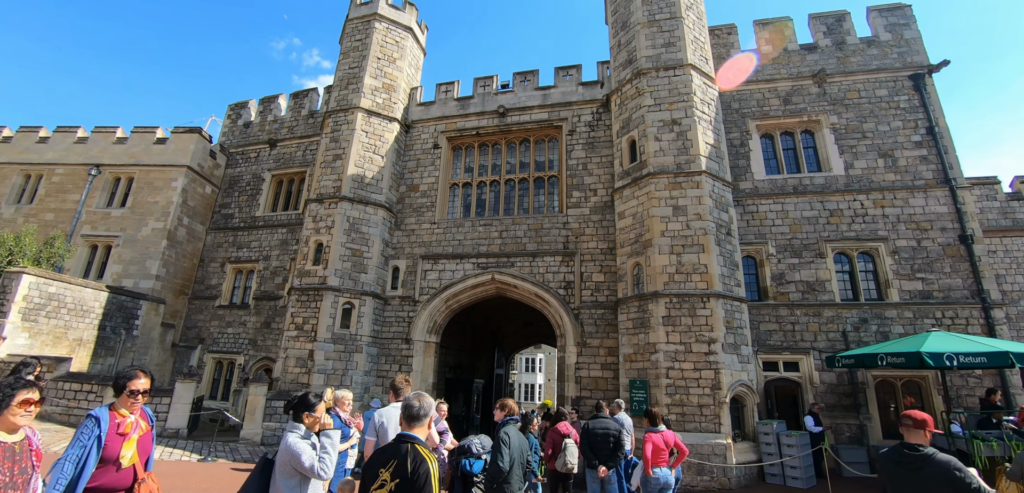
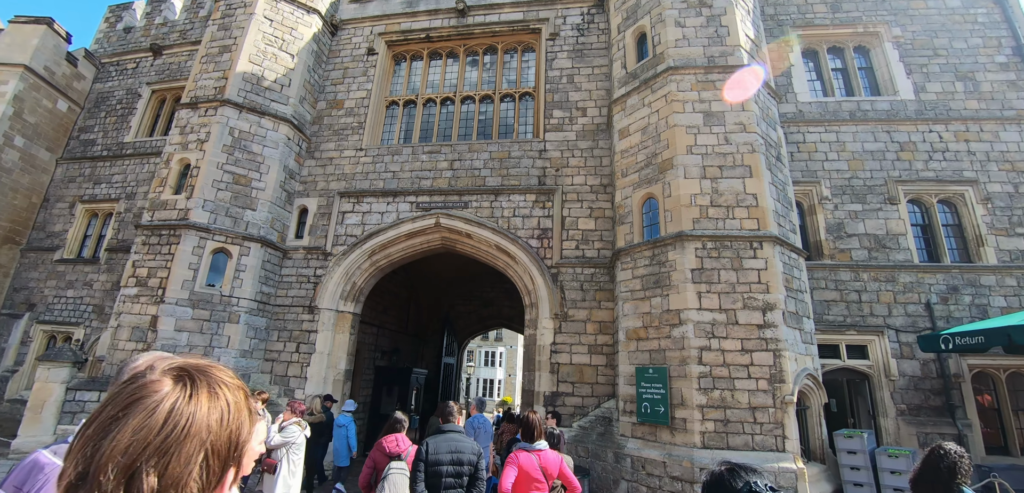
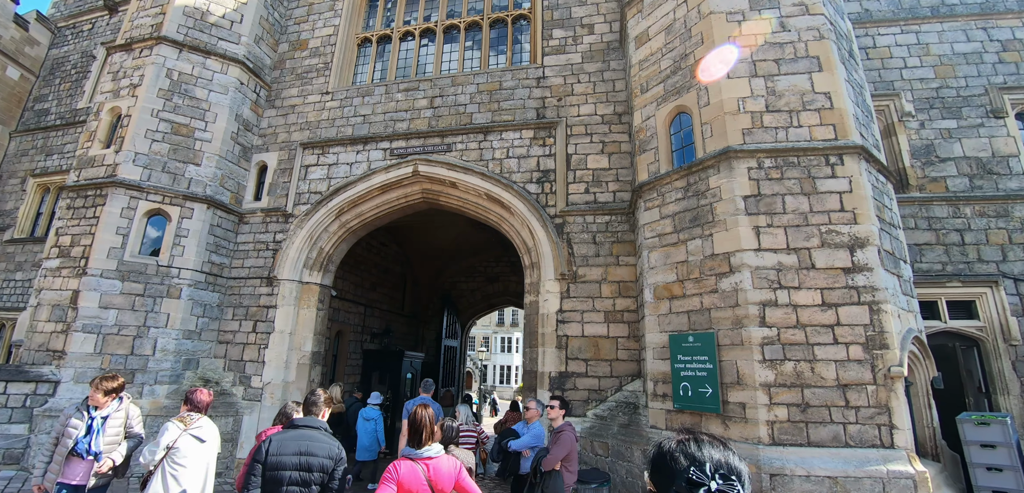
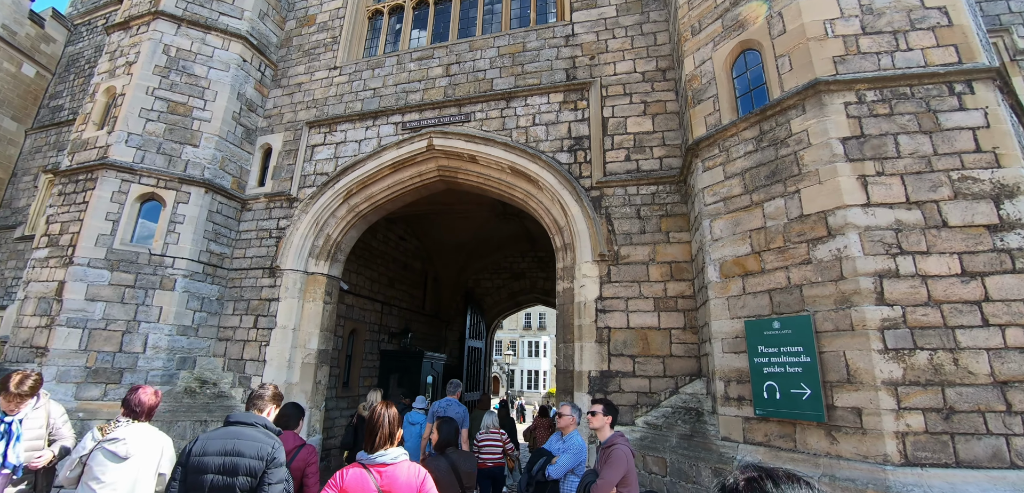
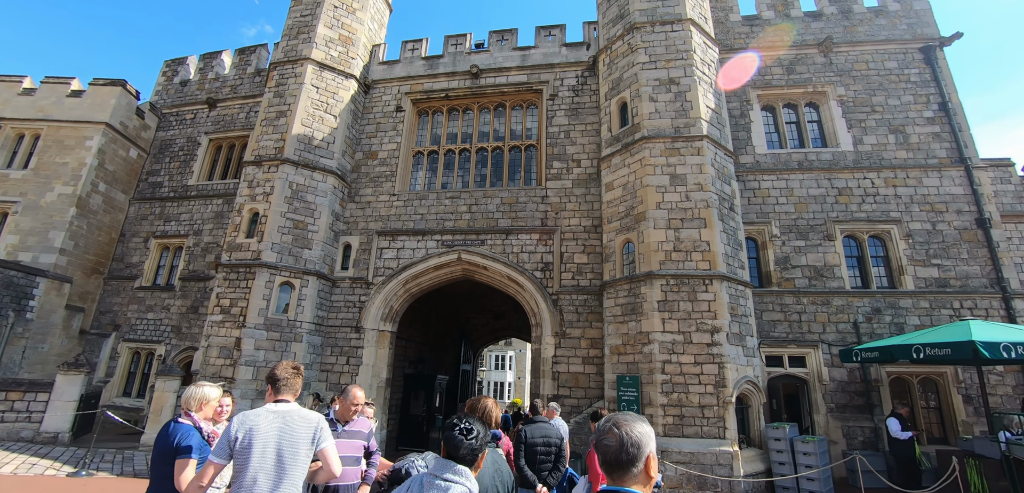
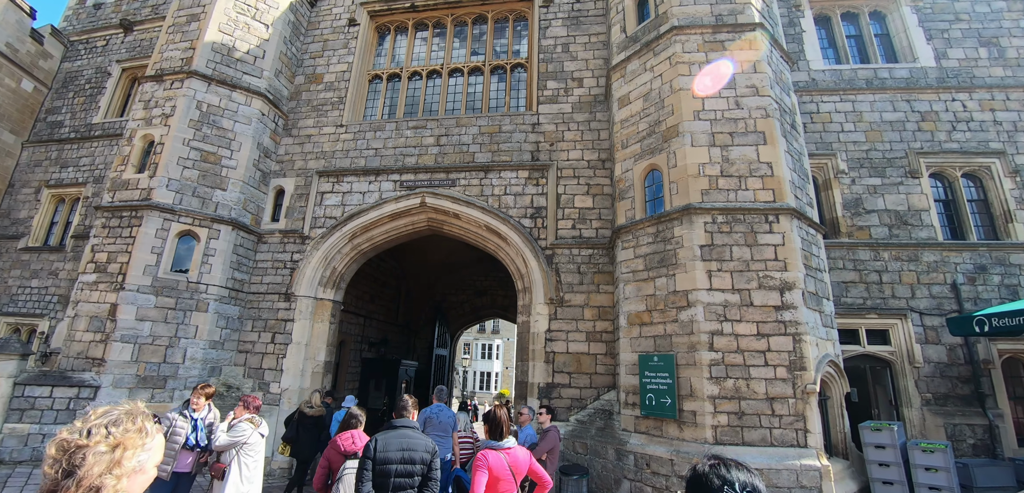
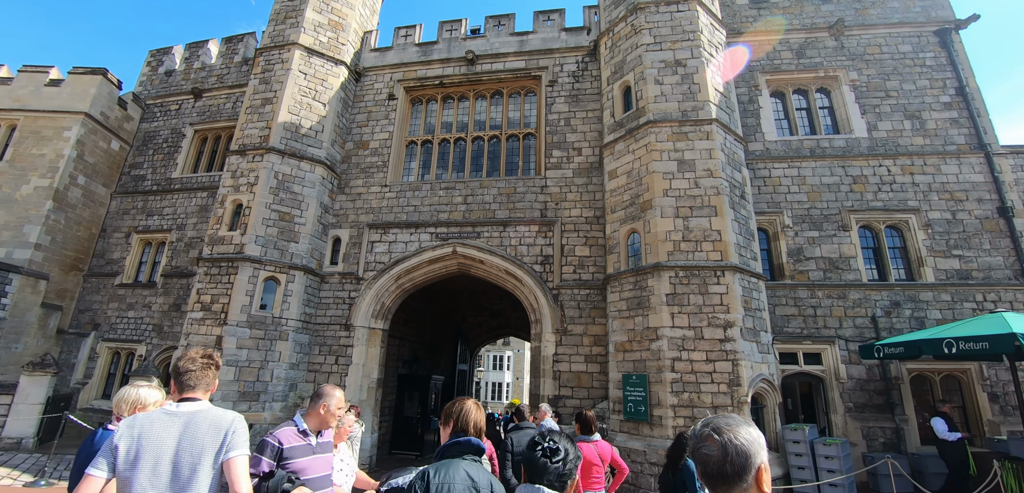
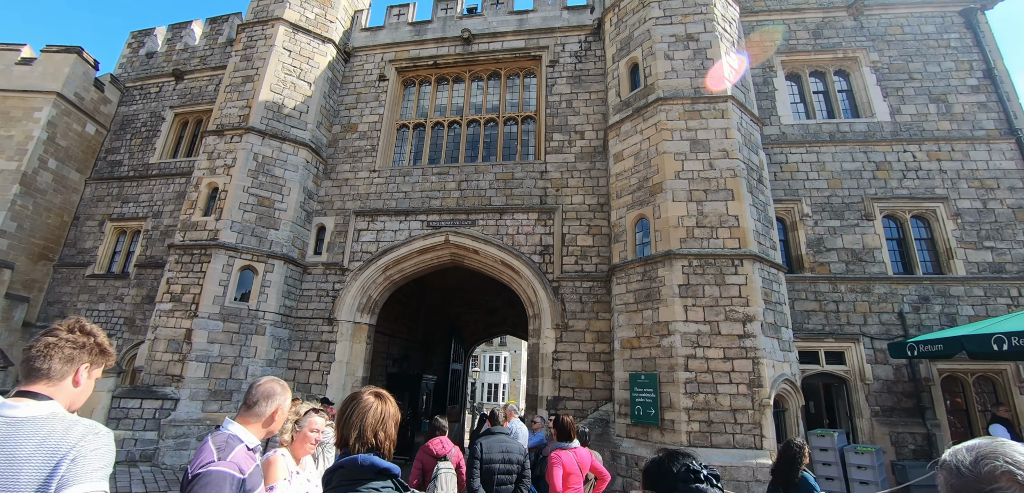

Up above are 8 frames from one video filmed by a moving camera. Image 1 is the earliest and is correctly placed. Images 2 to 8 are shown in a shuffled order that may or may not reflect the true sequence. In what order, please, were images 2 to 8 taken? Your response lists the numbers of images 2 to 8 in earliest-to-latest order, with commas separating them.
5, 7, 8, 2, 6, 3, 4
